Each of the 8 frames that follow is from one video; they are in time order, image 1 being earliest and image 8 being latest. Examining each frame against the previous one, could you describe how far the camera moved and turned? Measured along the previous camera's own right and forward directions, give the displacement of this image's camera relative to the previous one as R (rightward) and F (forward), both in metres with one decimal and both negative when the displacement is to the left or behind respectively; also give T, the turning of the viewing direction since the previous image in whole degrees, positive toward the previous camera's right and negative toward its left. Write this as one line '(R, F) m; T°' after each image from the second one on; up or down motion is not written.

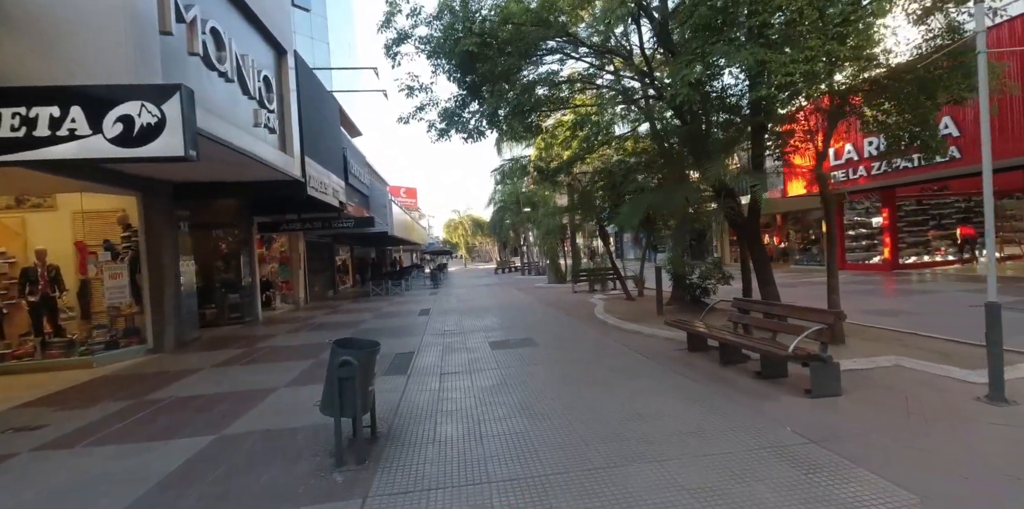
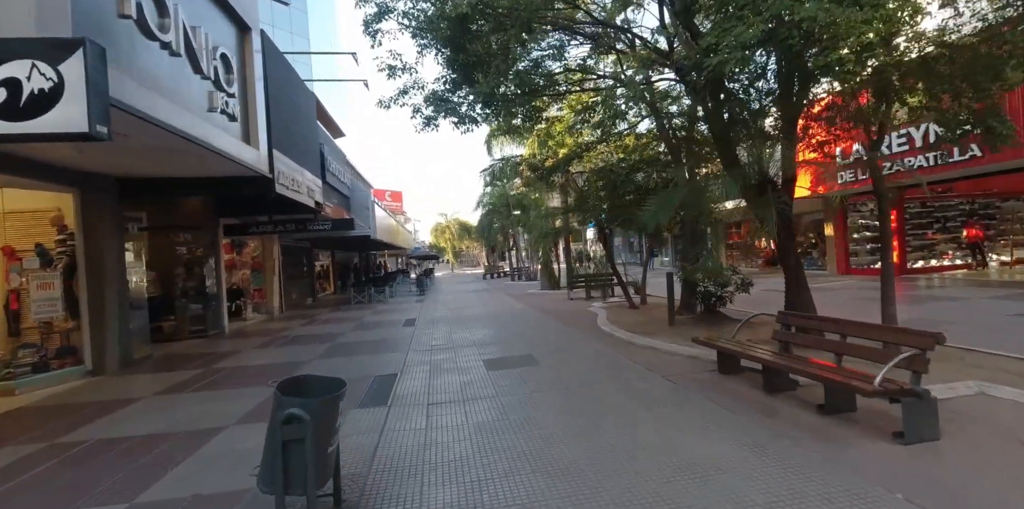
(-0.2, +1.1) m; +2°
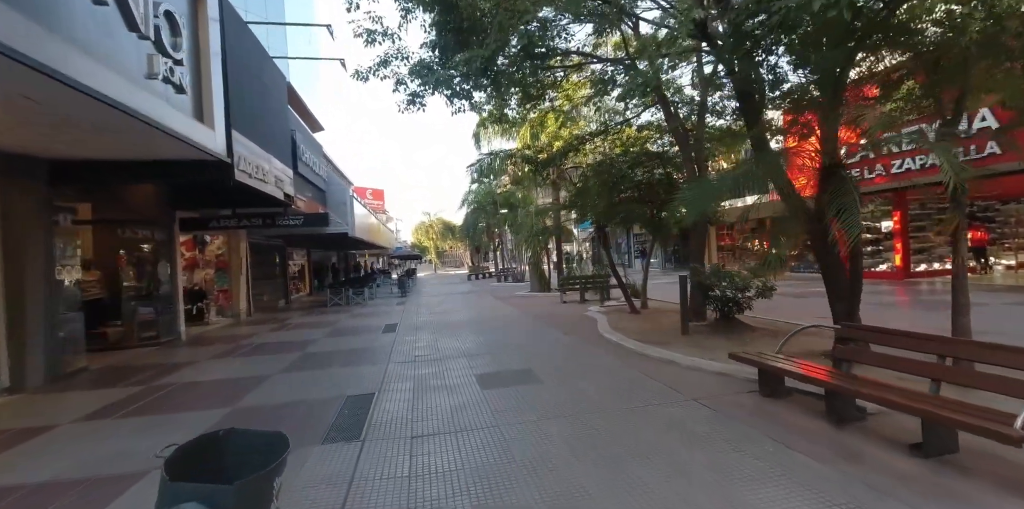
(-0.2, +1.0) m; +2°
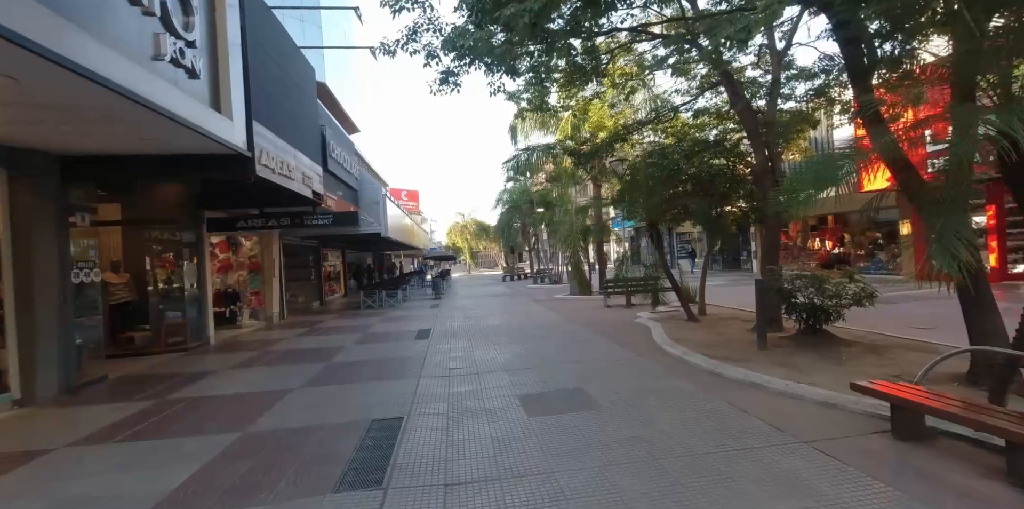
(-0.2, +0.9) m; -4°
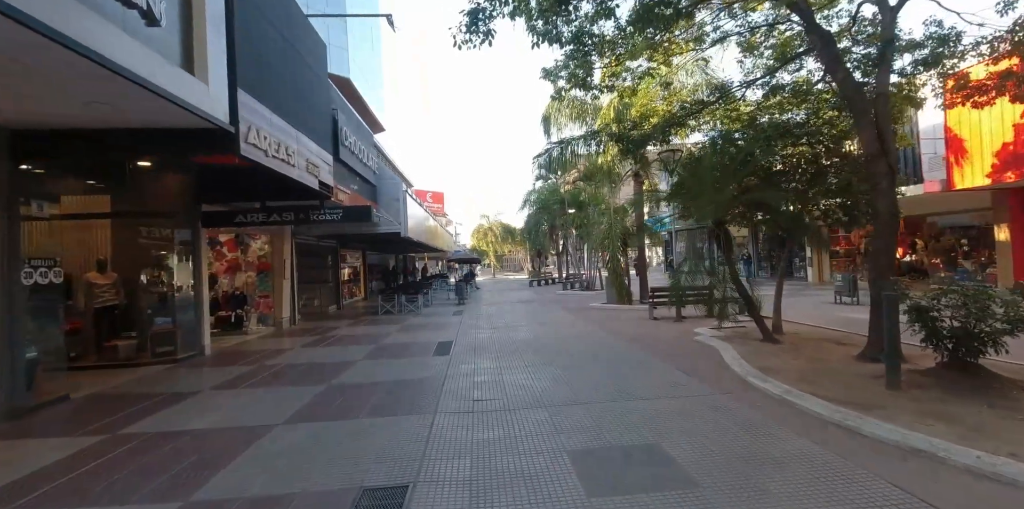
(-0.2, +1.5) m; -3°
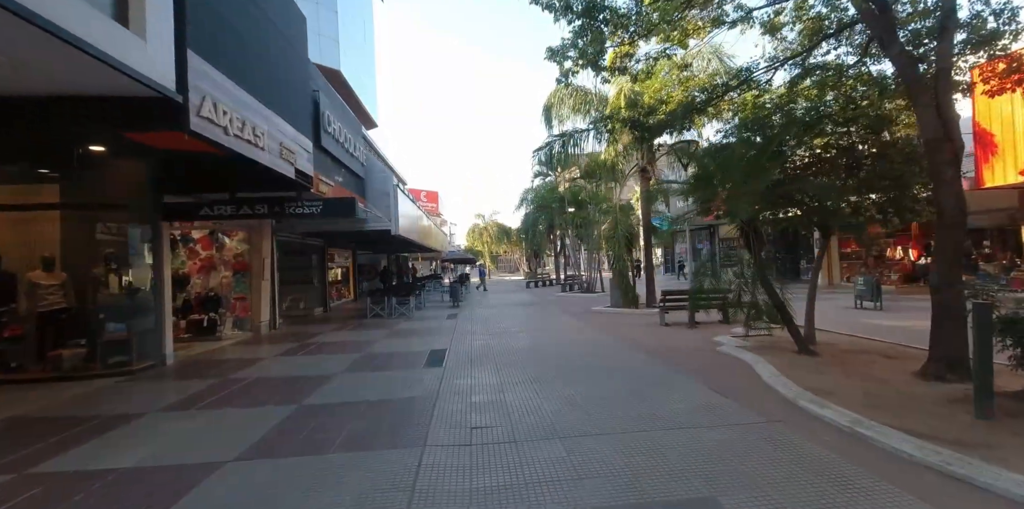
(-0.1, +1.0) m; +1°
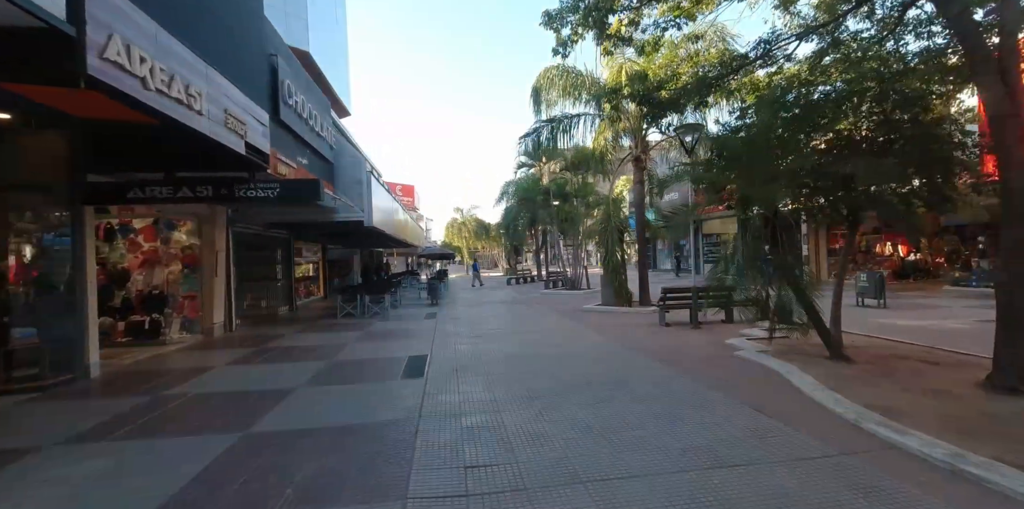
(-0.3, +1.1) m; +3°
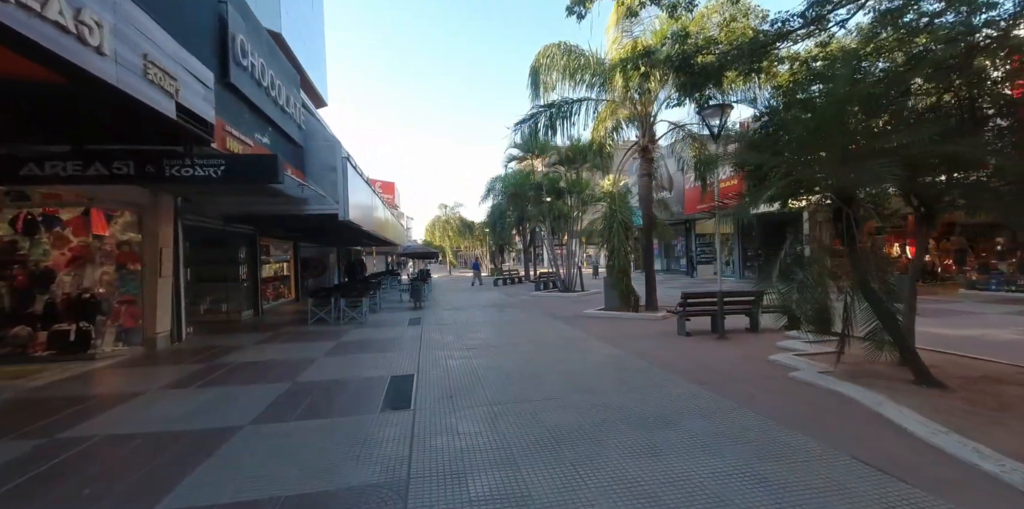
(-0.4, +1.3) m; +2°
